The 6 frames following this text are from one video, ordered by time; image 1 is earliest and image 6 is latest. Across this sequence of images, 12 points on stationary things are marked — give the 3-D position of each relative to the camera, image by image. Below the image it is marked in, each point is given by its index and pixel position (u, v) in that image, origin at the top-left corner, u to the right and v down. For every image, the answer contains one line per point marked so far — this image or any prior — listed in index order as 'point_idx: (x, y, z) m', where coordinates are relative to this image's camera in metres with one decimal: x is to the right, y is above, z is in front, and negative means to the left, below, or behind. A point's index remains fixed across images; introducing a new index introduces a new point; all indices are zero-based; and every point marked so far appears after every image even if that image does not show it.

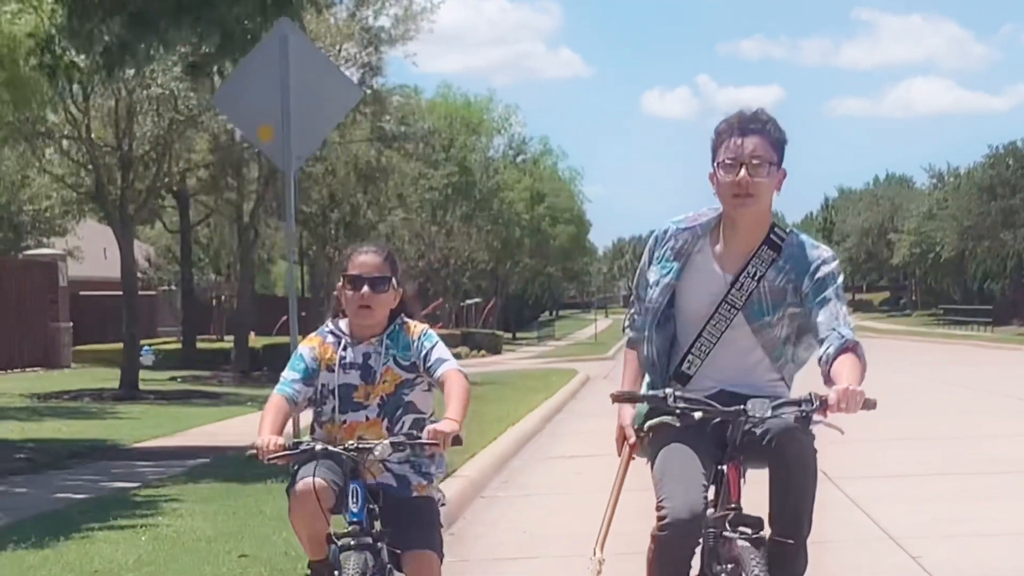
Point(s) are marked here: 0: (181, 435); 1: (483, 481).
0: (-3.5, -1.6, +14.5) m
1: (-0.2, -1.6, +11.4) m
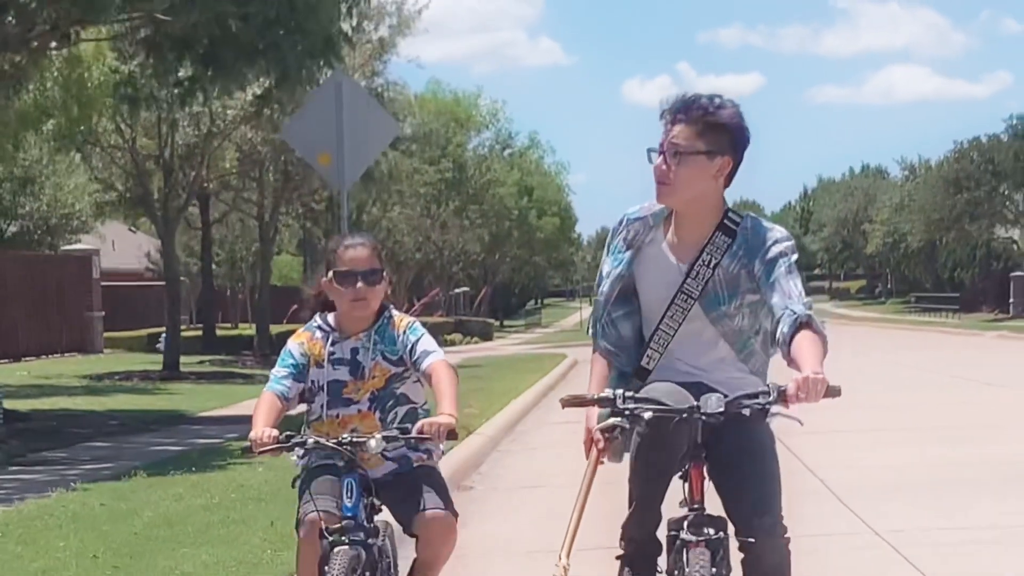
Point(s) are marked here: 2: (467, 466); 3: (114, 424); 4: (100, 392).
0: (-3.5, -1.5, +17.0) m
1: (-0.2, -1.5, +14.0) m
2: (-0.4, -1.5, +11.8) m
3: (-4.3, -1.5, +14.6) m
4: (-5.8, -1.5, +19.3) m
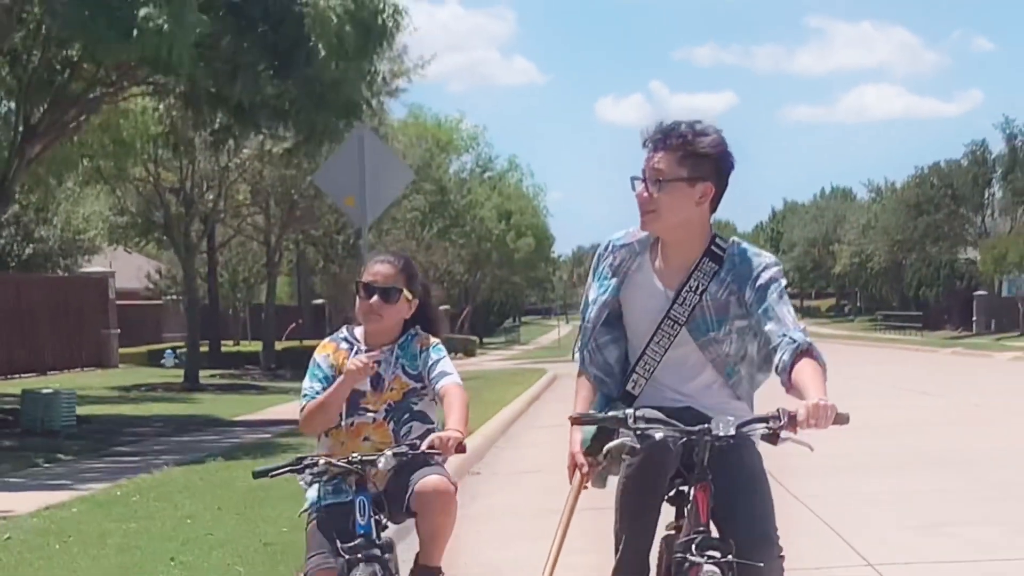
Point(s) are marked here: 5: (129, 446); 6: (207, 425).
0: (-3.6, -1.8, +19.3) m
1: (-0.2, -1.8, +16.4) m
2: (-0.4, -1.7, +14.2) m
3: (-4.3, -1.7, +17.0) m
4: (-6.0, -1.8, +21.6) m
5: (-3.9, -1.6, +13.9) m
6: (-3.9, -1.7, +17.3) m
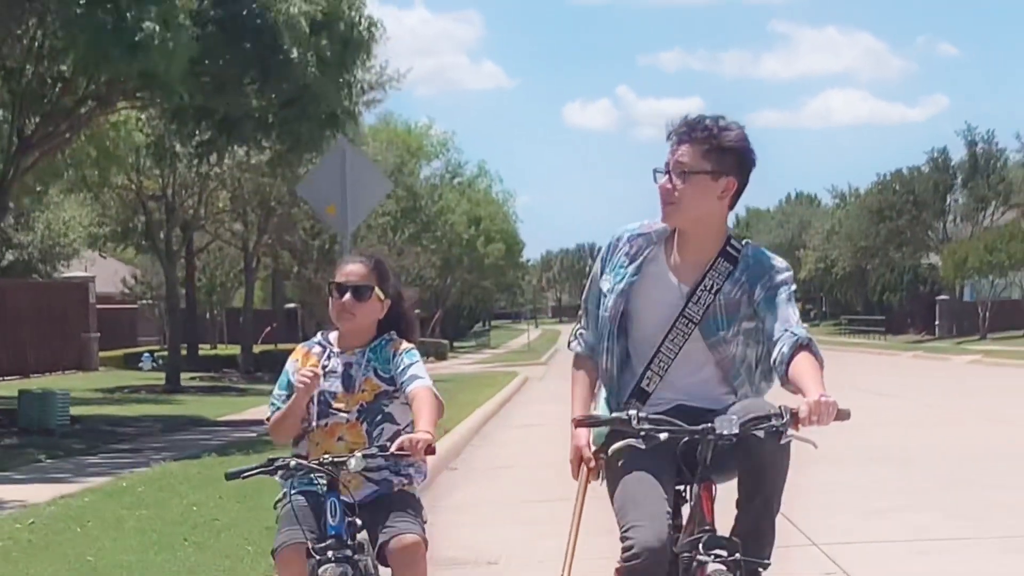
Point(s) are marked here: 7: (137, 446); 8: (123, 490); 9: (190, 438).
0: (-4.0, -1.9, +20.1) m
1: (-0.5, -1.8, +17.2) m
2: (-0.7, -1.8, +15.1) m
3: (-4.7, -1.8, +17.7) m
4: (-6.4, -1.9, +22.3) m
5: (-4.2, -1.7, +14.7) m
6: (-4.2, -1.8, +18.0) m
7: (-3.9, -1.7, +14.3) m
8: (-3.0, -1.5, +10.3) m
9: (-3.7, -1.7, +15.7) m
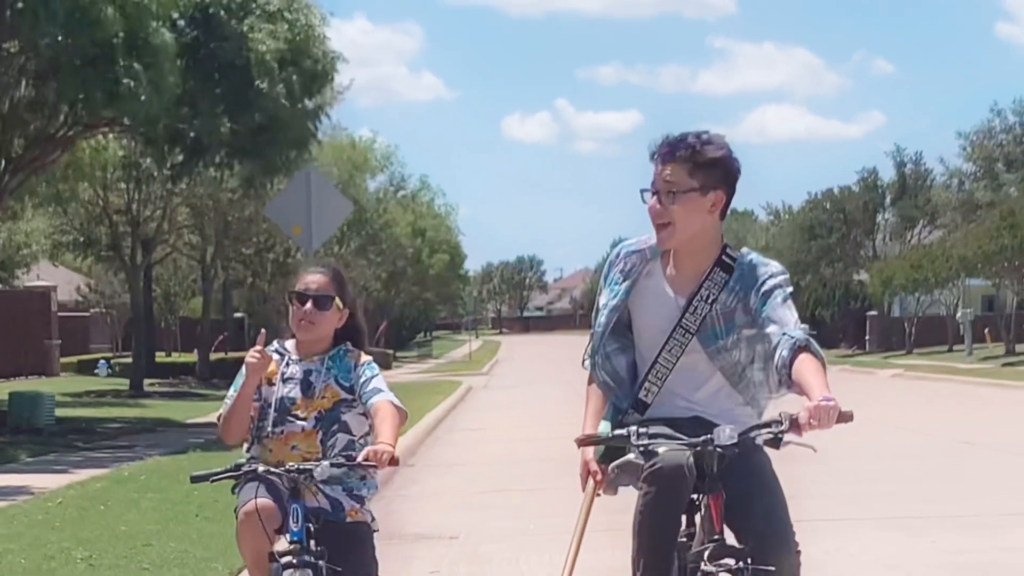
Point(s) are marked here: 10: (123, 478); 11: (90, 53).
0: (-4.8, -2.1, +21.6) m
1: (-1.2, -2.0, +18.9) m
2: (-1.3, -2.0, +16.7) m
3: (-5.4, -1.9, +19.1) m
4: (-7.3, -2.0, +23.7) m
5: (-4.8, -1.8, +16.1) m
6: (-4.9, -2.0, +19.5) m
7: (-4.5, -1.8, +15.7) m
8: (-3.3, -1.7, +11.8) m
9: (-4.3, -1.9, +17.2) m
10: (-3.4, -1.7, +12.0) m
11: (-5.4, +3.0, +17.7) m
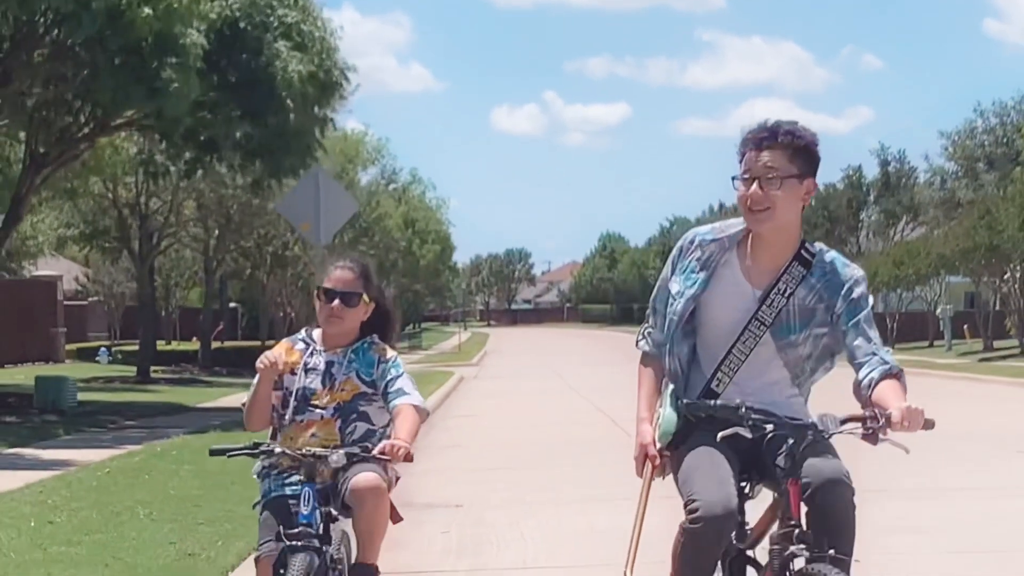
0: (-4.9, -1.9, +22.7) m
1: (-1.3, -1.9, +20.0) m
2: (-1.4, -1.9, +17.9) m
3: (-5.5, -1.8, +20.3) m
4: (-7.5, -1.9, +24.8) m
5: (-4.8, -1.7, +17.3) m
6: (-5.0, -1.8, +20.6) m
7: (-4.5, -1.7, +16.9) m
8: (-3.4, -1.6, +13.0) m
9: (-4.4, -1.8, +18.4) m
10: (-3.4, -1.6, +13.1) m
11: (-5.4, +3.1, +18.8) m
